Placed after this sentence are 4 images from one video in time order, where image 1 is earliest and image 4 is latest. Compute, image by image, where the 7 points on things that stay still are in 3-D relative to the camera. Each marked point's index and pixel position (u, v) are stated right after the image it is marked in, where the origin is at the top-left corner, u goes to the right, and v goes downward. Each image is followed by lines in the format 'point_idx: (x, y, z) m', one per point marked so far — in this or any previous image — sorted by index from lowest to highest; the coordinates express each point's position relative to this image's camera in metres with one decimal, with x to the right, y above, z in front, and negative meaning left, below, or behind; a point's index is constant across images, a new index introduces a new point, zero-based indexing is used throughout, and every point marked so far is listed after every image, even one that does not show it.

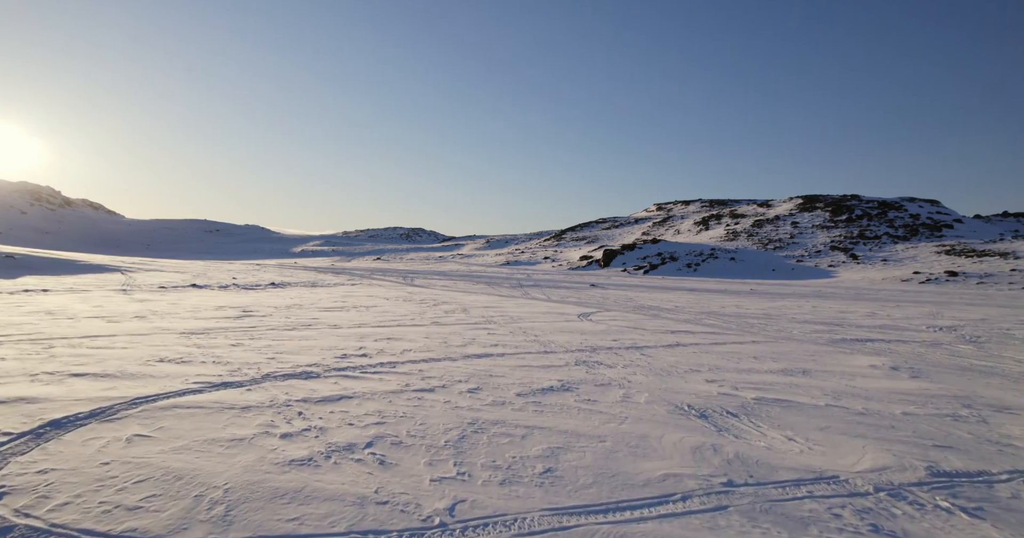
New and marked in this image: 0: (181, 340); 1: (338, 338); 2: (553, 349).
0: (-6.6, -1.4, +11.1) m
1: (-3.8, -1.5, +12.3) m
2: (+0.9, -1.7, +11.4) m
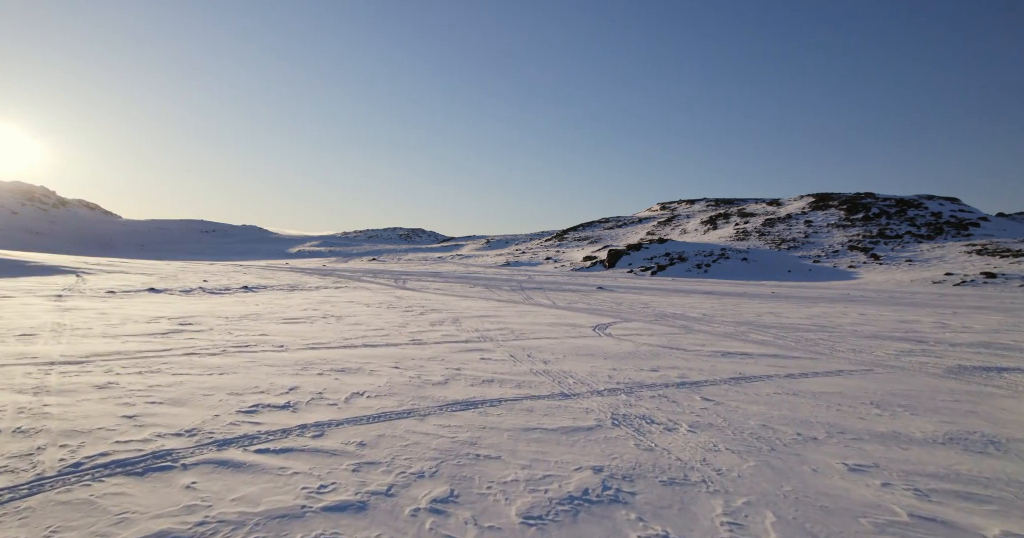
0: (-6.6, -1.5, +7.6) m
1: (-3.8, -1.6, +8.8) m
2: (+0.9, -1.7, +7.9) m
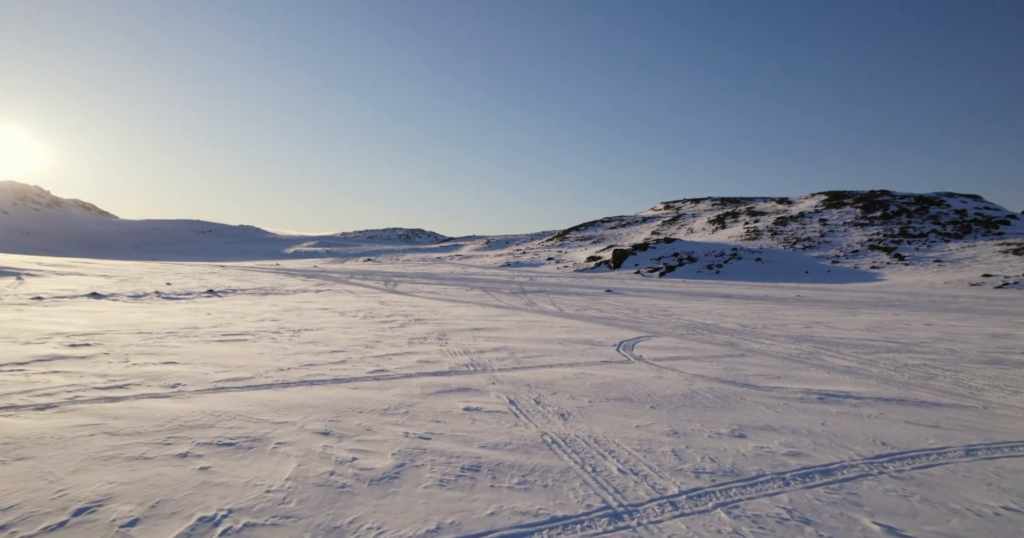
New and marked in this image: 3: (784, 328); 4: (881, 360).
0: (-6.6, -1.5, +4.0) m
1: (-3.8, -1.6, +5.2) m
2: (+0.9, -1.8, +4.3) m
3: (+8.9, -1.9, +18.3) m
4: (+7.4, -1.8, +11.4) m
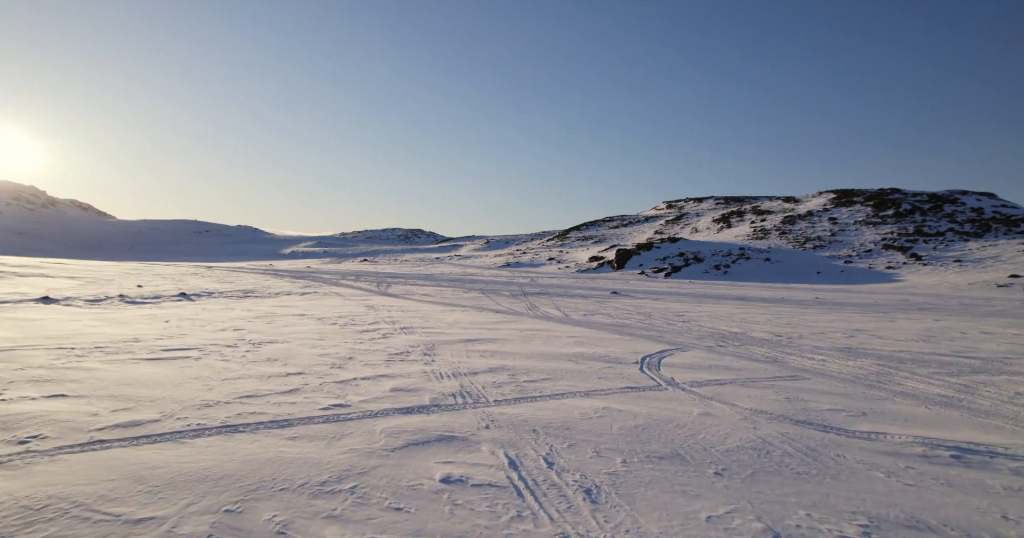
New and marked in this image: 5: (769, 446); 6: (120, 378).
0: (-6.5, -1.5, +1.6) m
1: (-3.8, -1.7, +2.8) m
2: (+0.9, -1.8, +1.9) m
3: (+8.9, -1.9, +15.9) m
4: (+7.5, -1.9, +9.0) m
5: (+2.7, -1.8, +5.9) m
6: (-5.9, -1.7, +8.5) m
